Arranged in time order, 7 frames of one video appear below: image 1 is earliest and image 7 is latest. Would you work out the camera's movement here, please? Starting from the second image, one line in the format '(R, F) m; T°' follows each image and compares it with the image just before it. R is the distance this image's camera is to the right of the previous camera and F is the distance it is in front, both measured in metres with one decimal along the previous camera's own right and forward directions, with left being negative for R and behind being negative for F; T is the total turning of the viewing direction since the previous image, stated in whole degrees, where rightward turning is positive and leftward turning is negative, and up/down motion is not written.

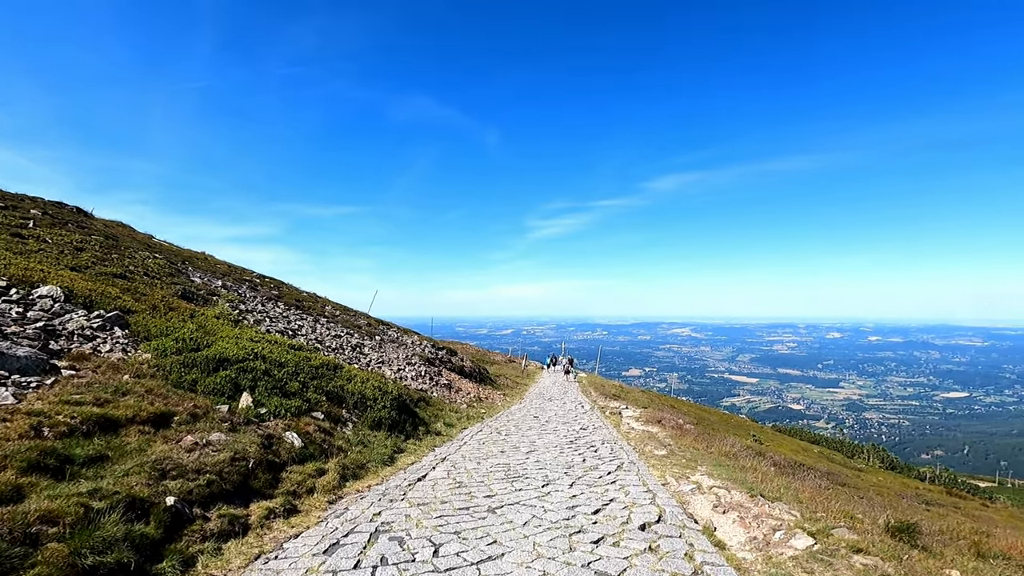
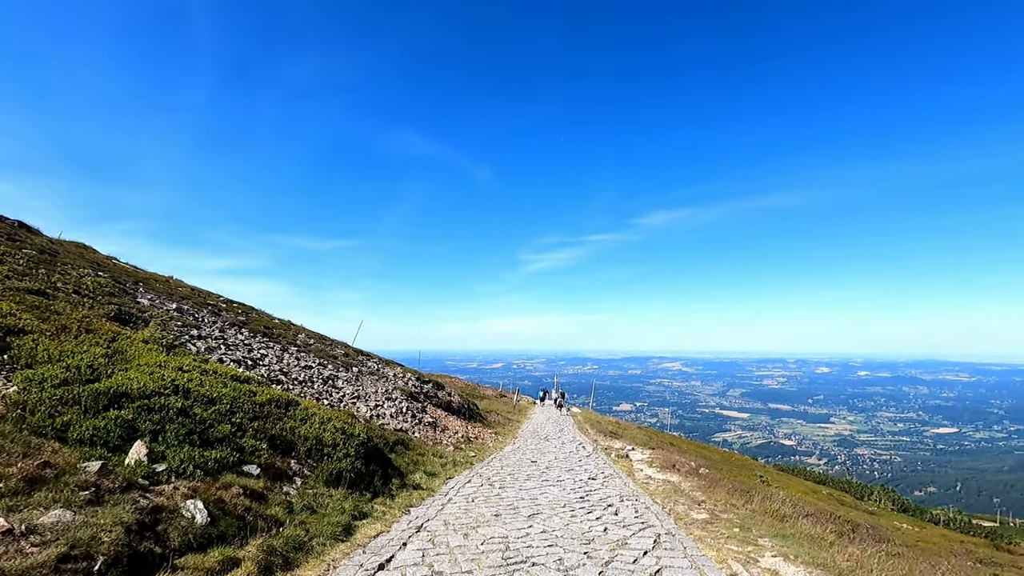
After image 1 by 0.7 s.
(-0.2, +3.0) m; +1°
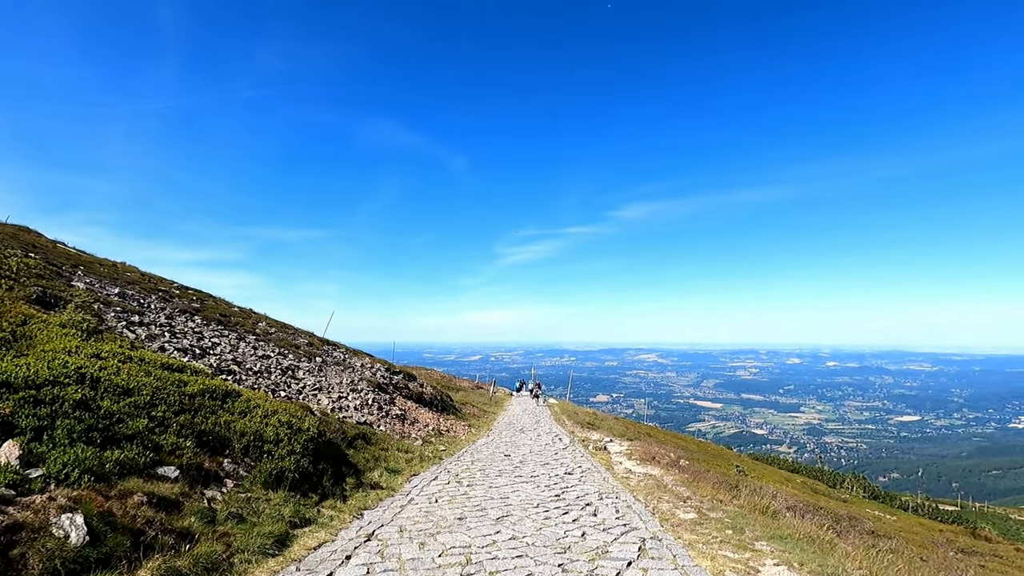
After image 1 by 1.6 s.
(+0.3, +1.4) m; +2°
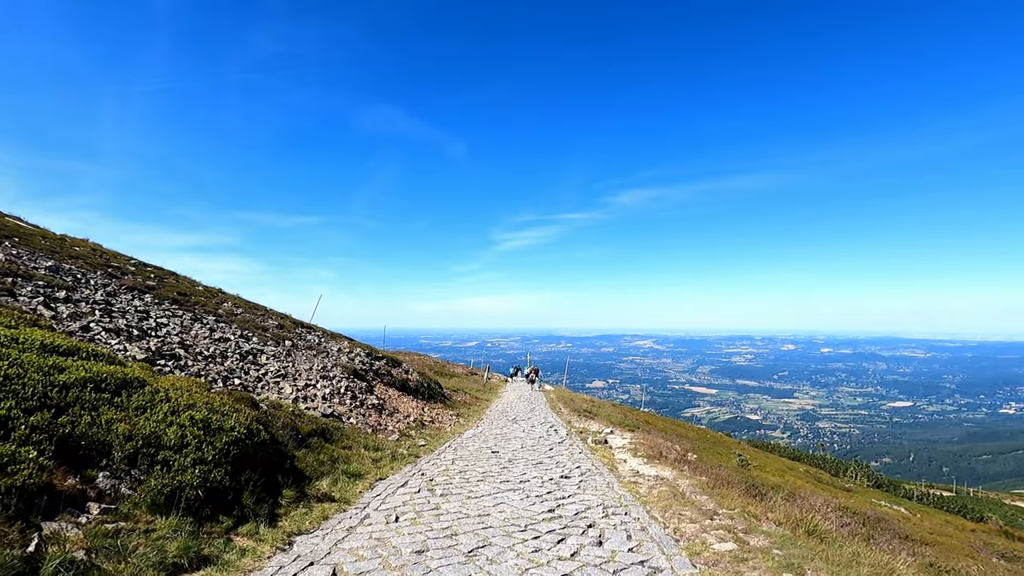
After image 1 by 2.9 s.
(+0.3, +2.7) m; 0°
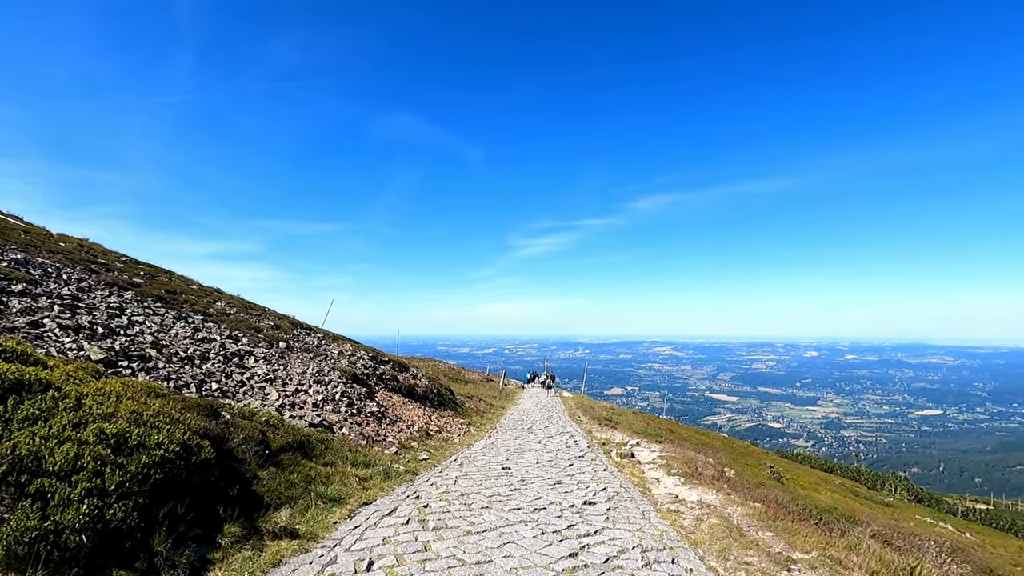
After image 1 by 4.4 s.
(+0.1, +2.3) m; -2°
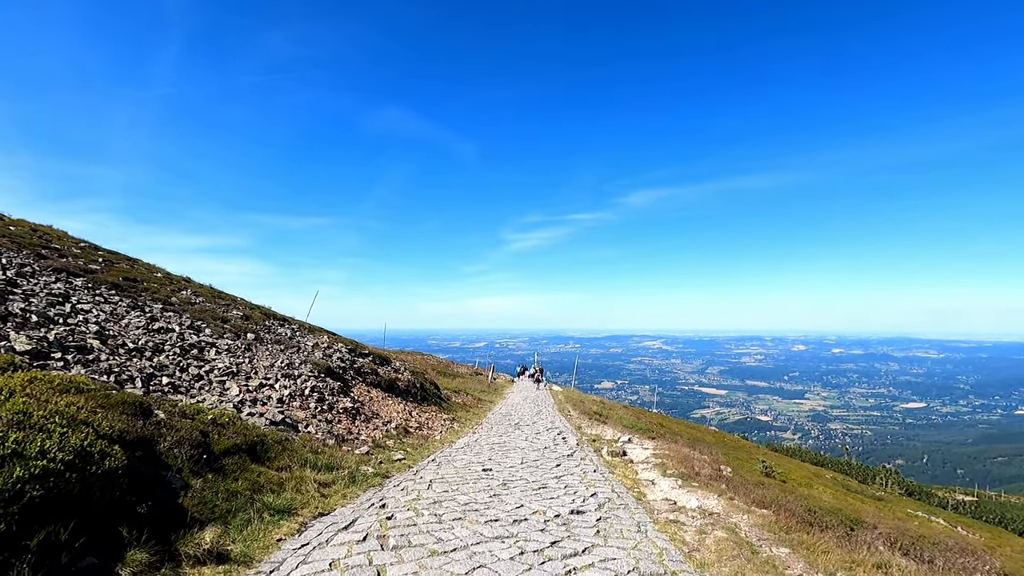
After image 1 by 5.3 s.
(+0.3, +1.4) m; +1°
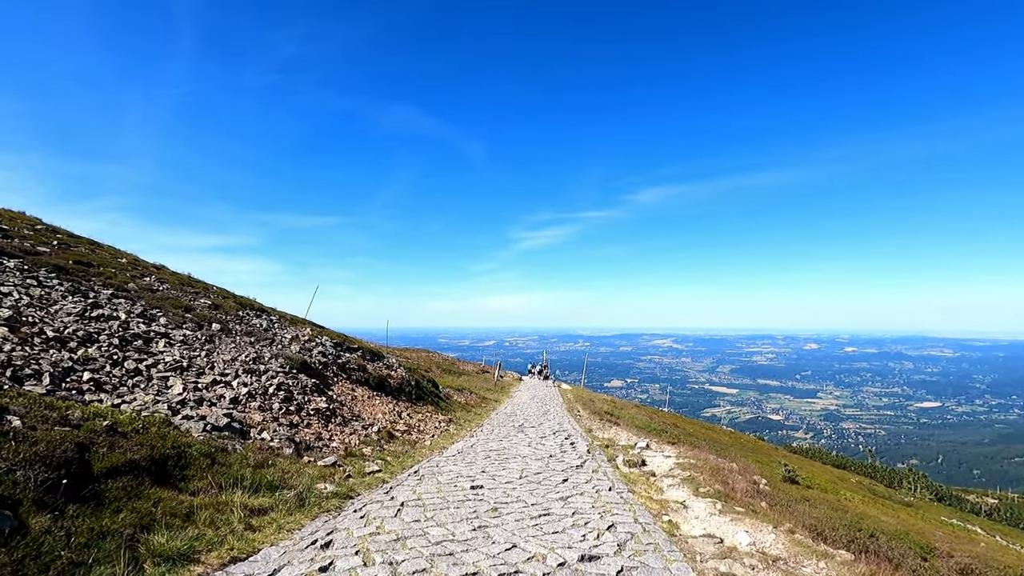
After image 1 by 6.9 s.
(+0.3, +2.7) m; -1°
